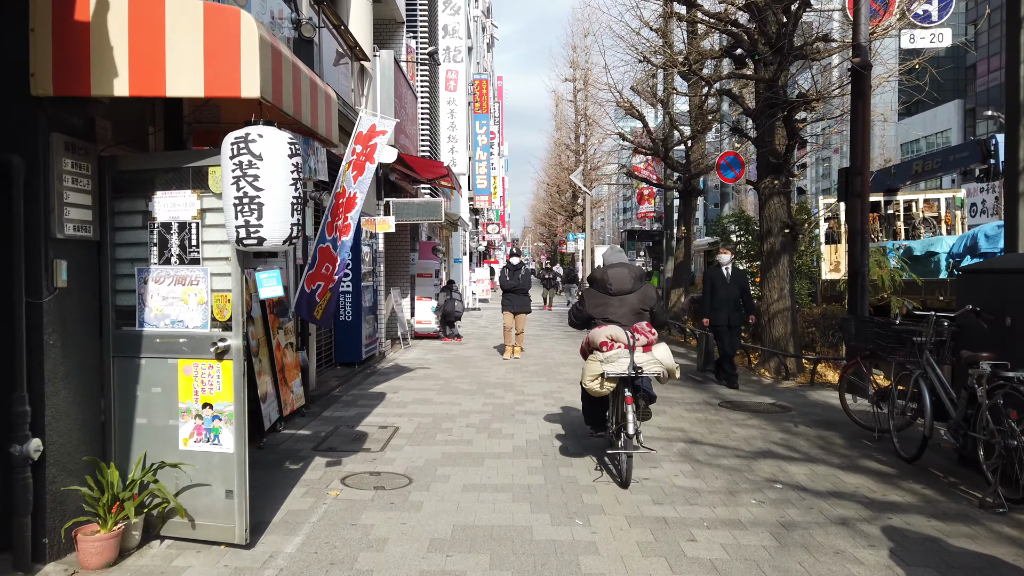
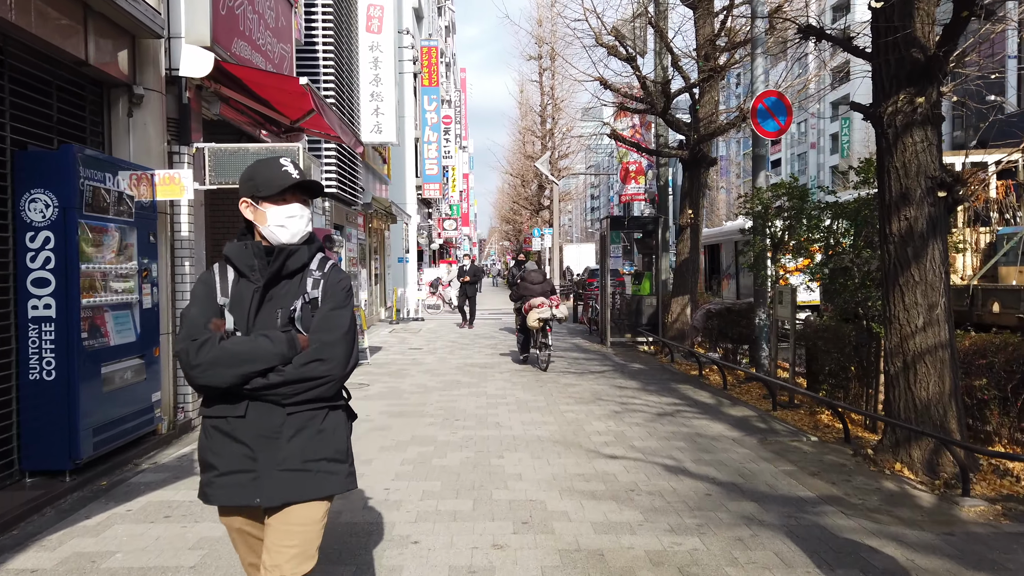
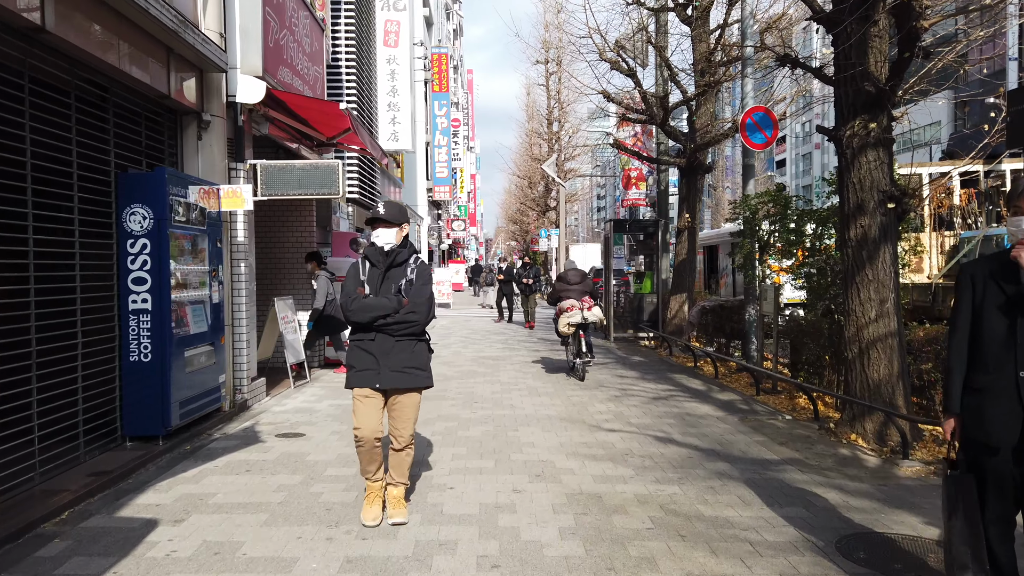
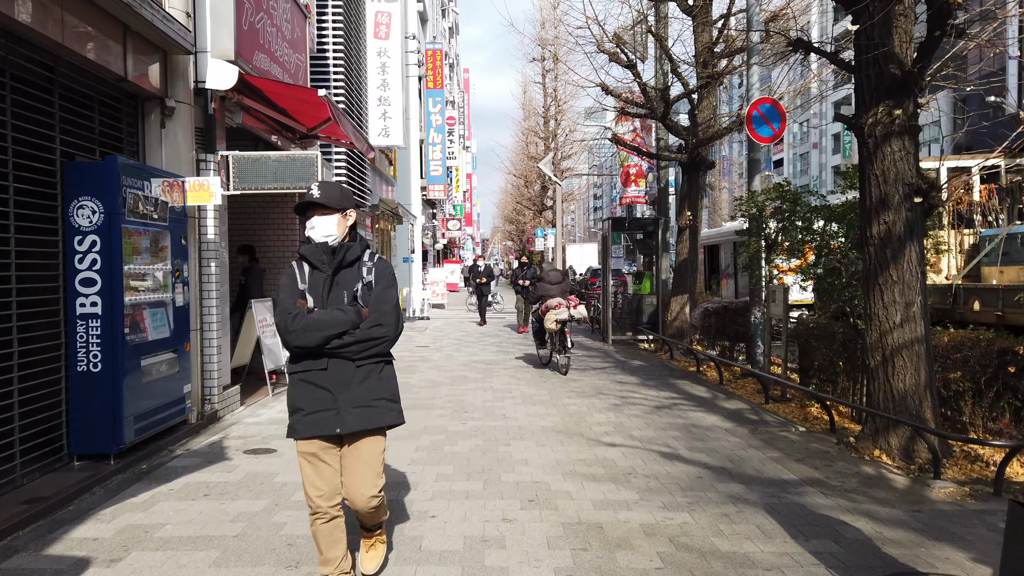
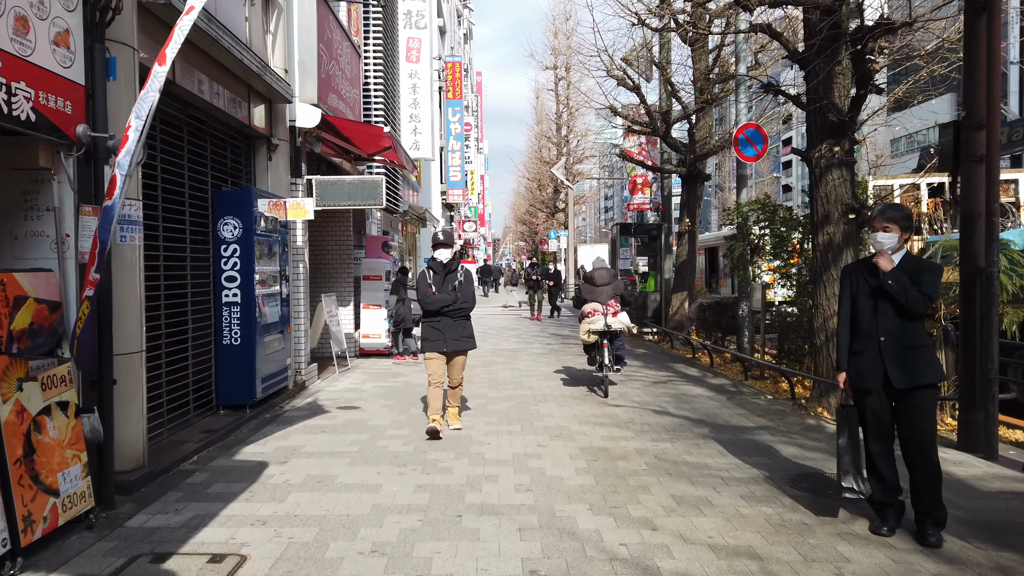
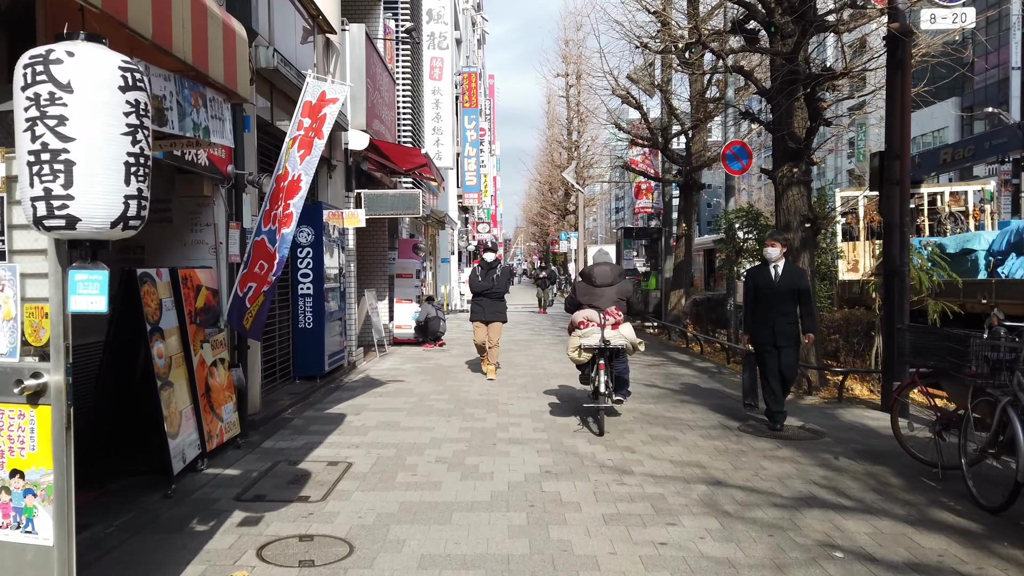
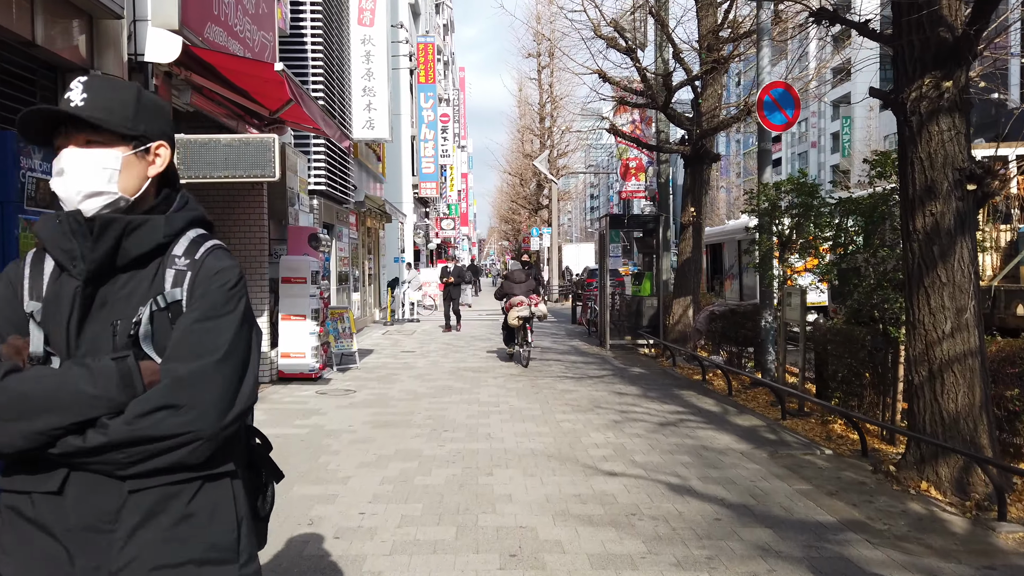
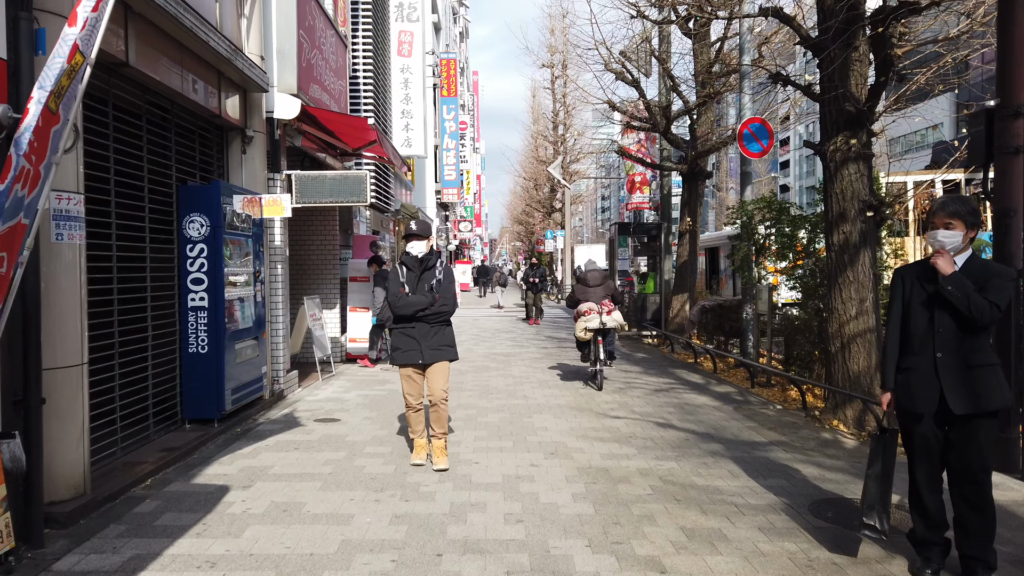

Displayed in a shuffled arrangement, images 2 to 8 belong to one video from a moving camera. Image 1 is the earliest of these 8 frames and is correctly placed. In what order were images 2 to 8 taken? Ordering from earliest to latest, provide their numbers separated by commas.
6, 5, 8, 3, 4, 2, 7
